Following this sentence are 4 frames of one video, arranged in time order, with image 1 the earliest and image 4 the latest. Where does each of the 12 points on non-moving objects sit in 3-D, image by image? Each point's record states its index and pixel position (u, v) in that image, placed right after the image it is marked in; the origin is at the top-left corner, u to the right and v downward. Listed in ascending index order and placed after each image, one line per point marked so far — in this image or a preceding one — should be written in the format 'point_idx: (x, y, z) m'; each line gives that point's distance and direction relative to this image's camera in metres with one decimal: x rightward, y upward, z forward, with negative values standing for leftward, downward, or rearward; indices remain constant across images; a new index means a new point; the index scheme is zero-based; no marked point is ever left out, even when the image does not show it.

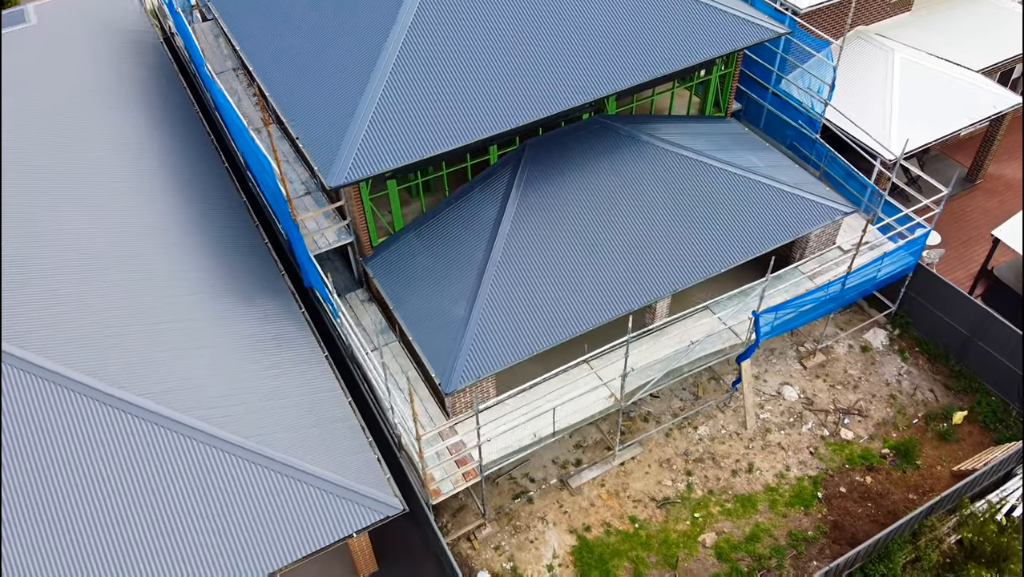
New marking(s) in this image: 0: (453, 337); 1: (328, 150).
0: (-1.4, -1.1, +19.1) m
1: (-4.3, +3.2, +19.3) m
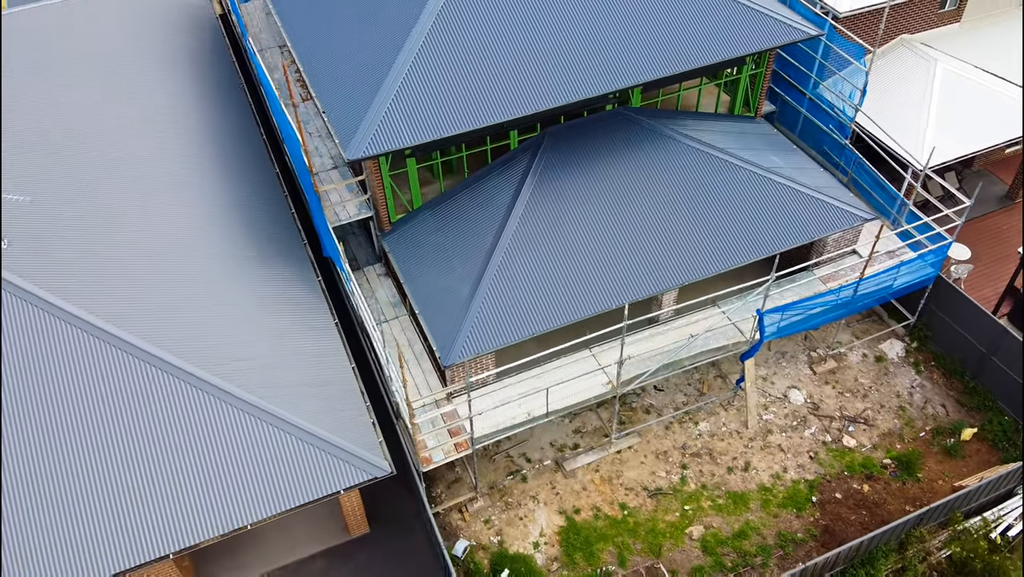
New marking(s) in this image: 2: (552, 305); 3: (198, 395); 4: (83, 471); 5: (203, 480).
0: (-1.3, -0.6, +19.6) m
1: (-3.9, +3.9, +20.1) m
2: (+0.9, -0.4, +19.8) m
3: (-6.4, -2.2, +17.2) m
4: (-8.3, -3.5, +16.2) m
5: (-6.1, -3.8, +16.7) m
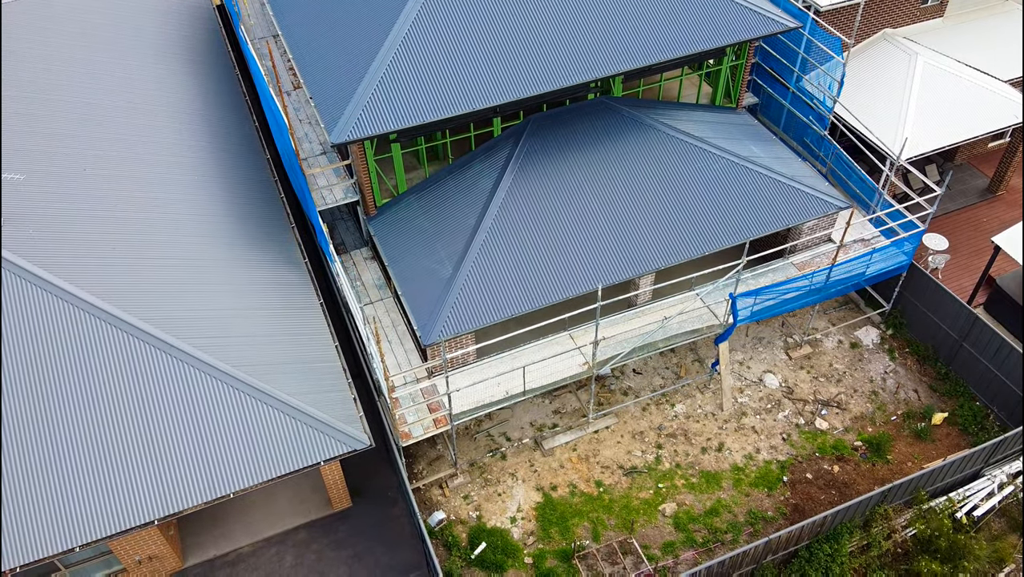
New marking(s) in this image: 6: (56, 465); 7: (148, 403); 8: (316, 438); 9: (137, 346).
0: (-1.8, -0.1, +20.2) m
1: (-4.3, +4.4, +20.7) m
2: (+0.4, 0.0, +20.4) m
3: (-6.9, -1.7, +17.8) m
4: (-8.8, -3.0, +16.9) m
5: (-6.7, -3.3, +17.4) m
6: (-9.0, -3.5, +16.7) m
7: (-7.5, -2.4, +17.4) m
8: (-4.2, -3.2, +17.9) m
9: (-7.9, -1.2, +17.7) m
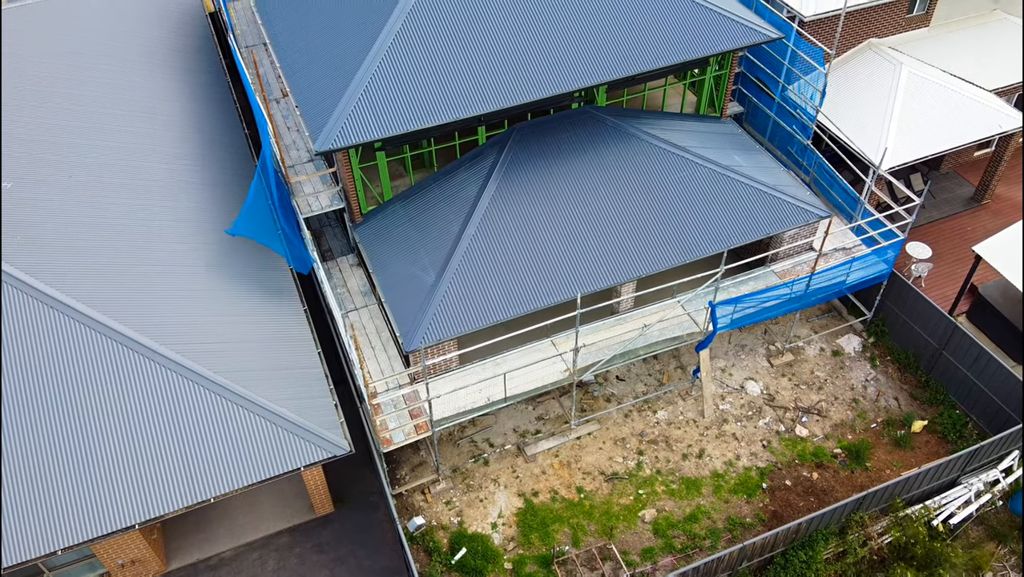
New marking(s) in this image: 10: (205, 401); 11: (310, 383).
0: (-2.2, -0.3, +20.4) m
1: (-4.7, +4.2, +20.9) m
2: (0.0, -0.2, +20.6) m
3: (-7.4, -1.8, +18.0) m
4: (-9.3, -3.1, +17.1) m
5: (-7.1, -3.5, +17.6) m
6: (-9.5, -3.6, +16.9) m
7: (-8.0, -2.5, +17.6) m
8: (-4.6, -3.4, +18.1) m
9: (-8.3, -1.4, +17.9) m
10: (-6.6, -2.4, +18.0) m
11: (-4.7, -2.2, +19.5) m
